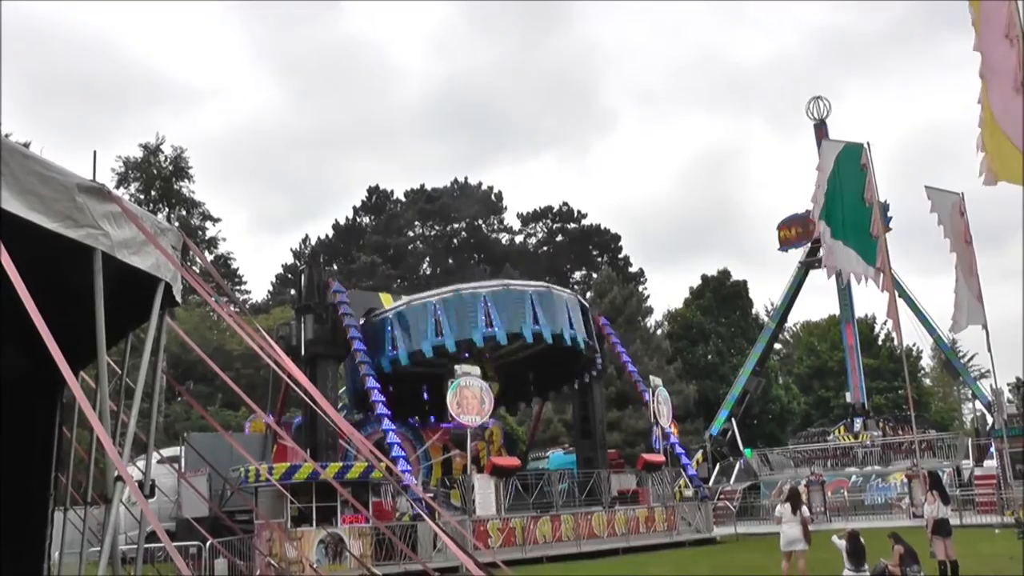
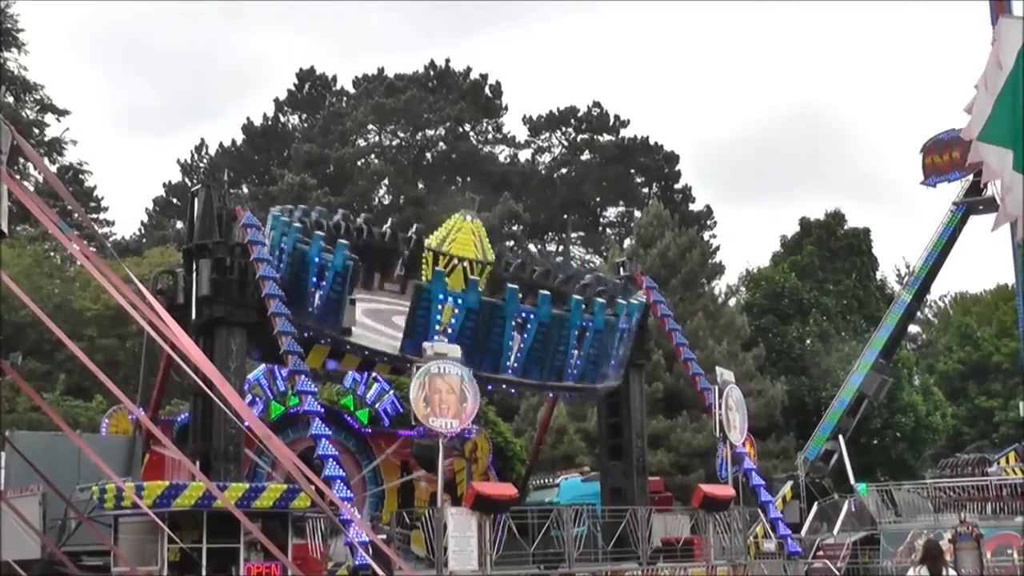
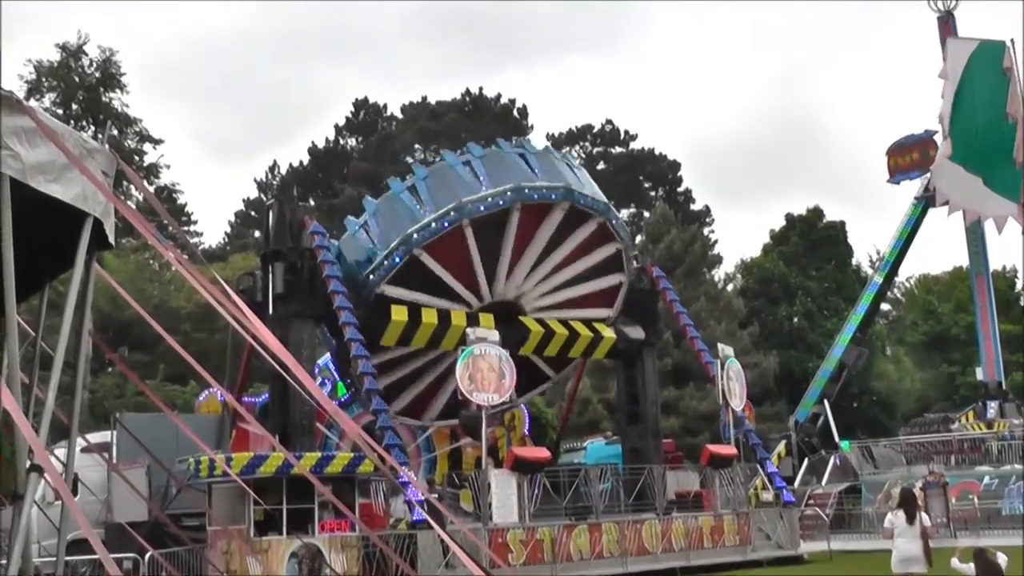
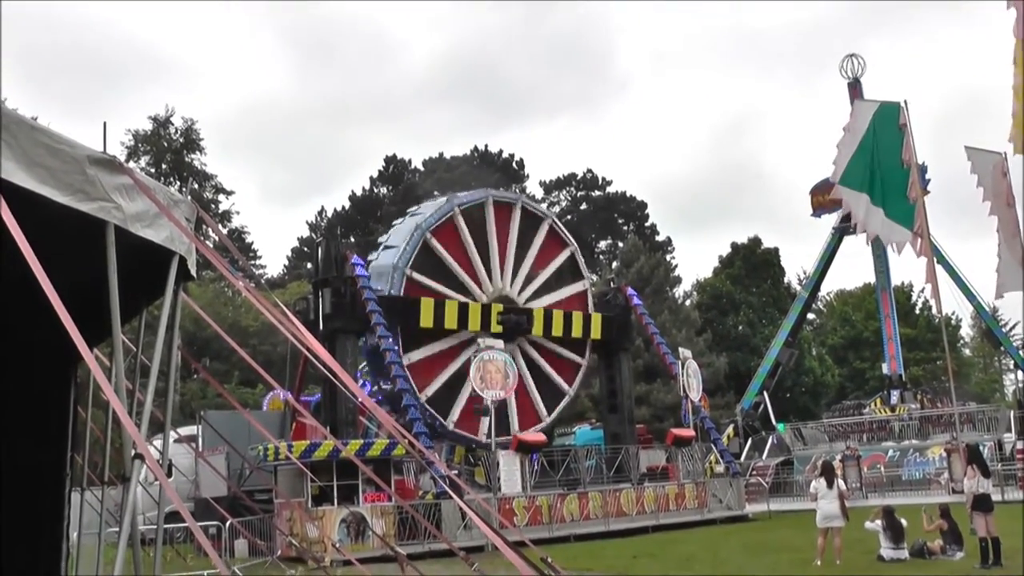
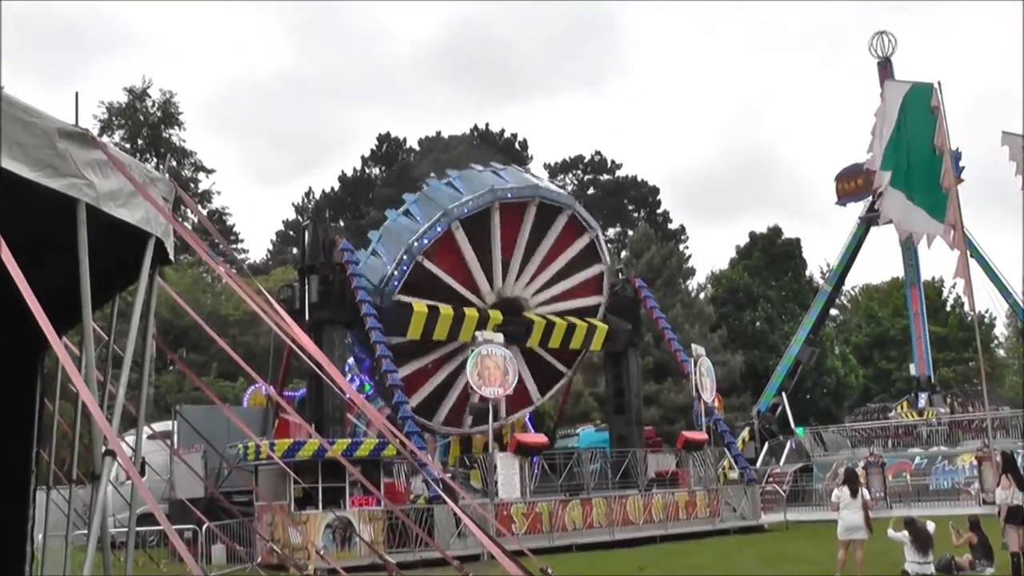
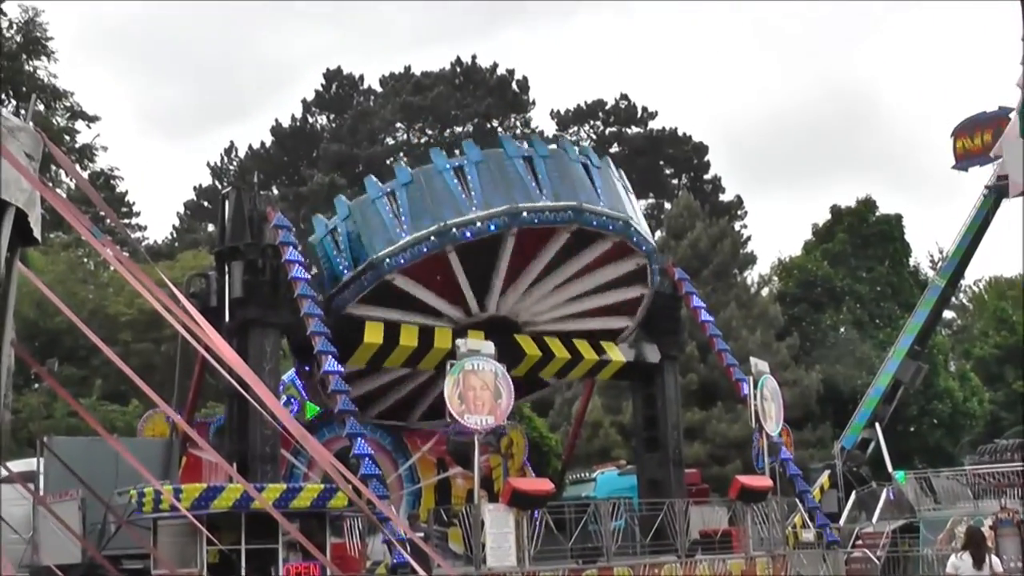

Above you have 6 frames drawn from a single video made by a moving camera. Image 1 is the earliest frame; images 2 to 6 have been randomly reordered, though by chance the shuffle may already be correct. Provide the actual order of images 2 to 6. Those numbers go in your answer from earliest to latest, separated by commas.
4, 5, 3, 6, 2
